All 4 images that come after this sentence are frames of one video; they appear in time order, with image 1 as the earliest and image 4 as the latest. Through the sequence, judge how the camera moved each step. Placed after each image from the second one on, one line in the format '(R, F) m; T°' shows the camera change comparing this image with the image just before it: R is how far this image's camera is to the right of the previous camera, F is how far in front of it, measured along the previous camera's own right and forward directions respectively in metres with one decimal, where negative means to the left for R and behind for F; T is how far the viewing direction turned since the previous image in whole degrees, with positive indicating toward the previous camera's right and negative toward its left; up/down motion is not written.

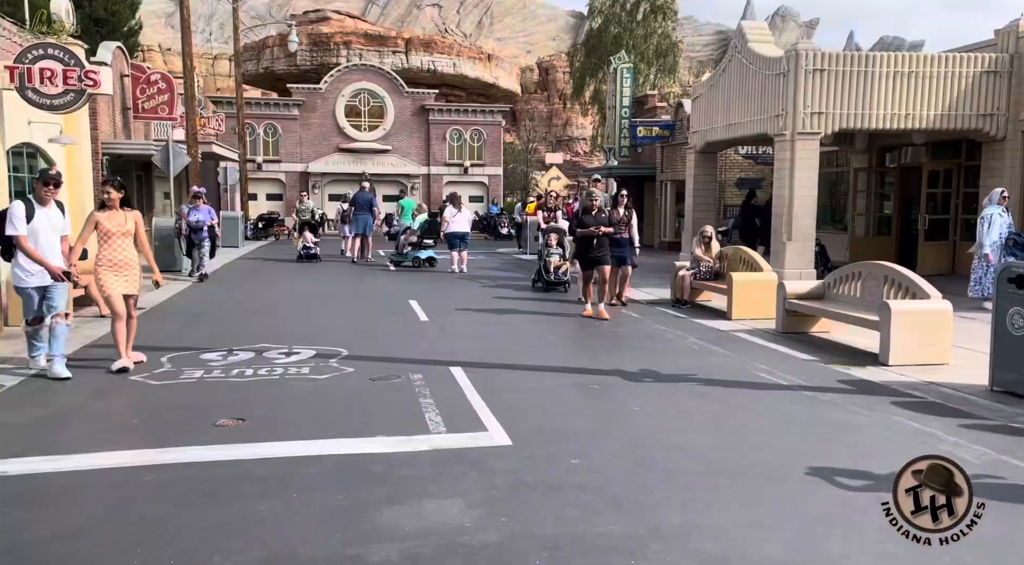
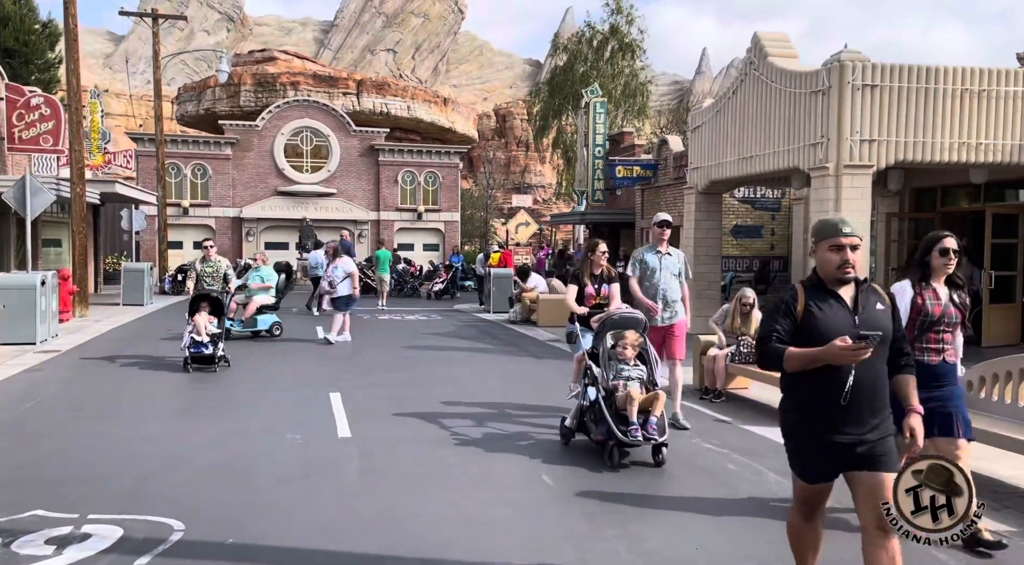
(-0.1, +4.0) m; +3°
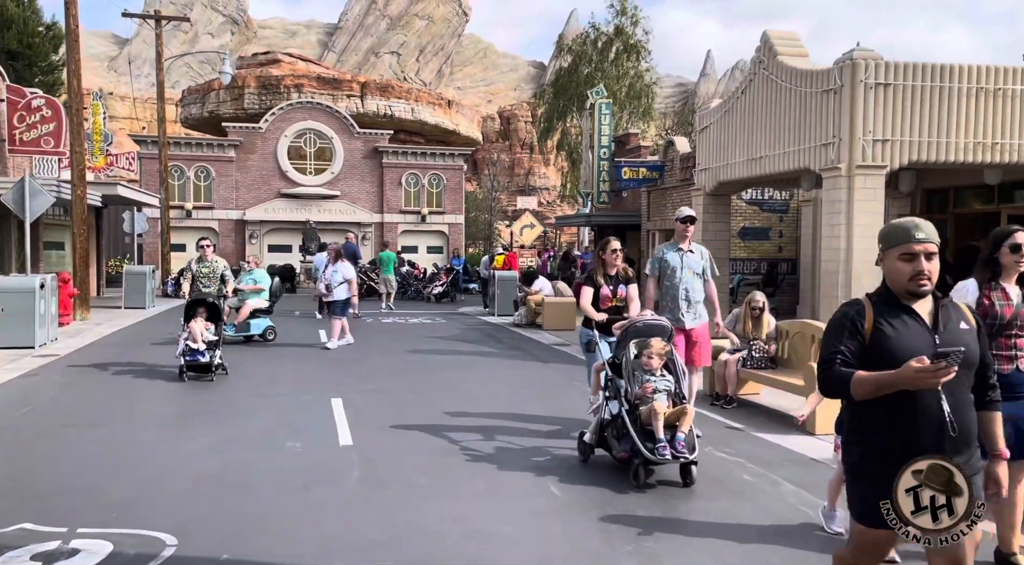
(0.0, +0.2) m; 0°
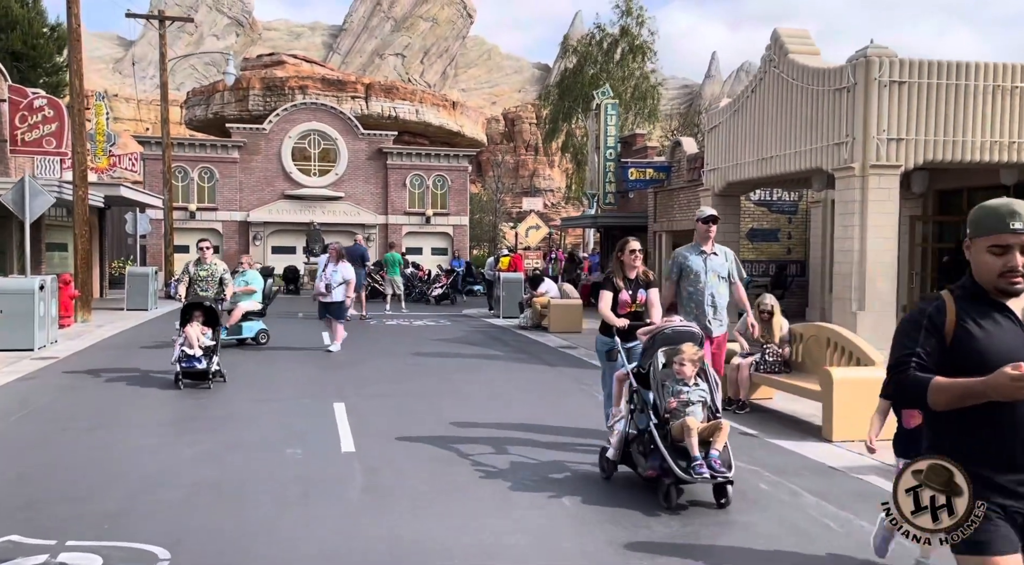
(0.0, +0.2) m; 0°
